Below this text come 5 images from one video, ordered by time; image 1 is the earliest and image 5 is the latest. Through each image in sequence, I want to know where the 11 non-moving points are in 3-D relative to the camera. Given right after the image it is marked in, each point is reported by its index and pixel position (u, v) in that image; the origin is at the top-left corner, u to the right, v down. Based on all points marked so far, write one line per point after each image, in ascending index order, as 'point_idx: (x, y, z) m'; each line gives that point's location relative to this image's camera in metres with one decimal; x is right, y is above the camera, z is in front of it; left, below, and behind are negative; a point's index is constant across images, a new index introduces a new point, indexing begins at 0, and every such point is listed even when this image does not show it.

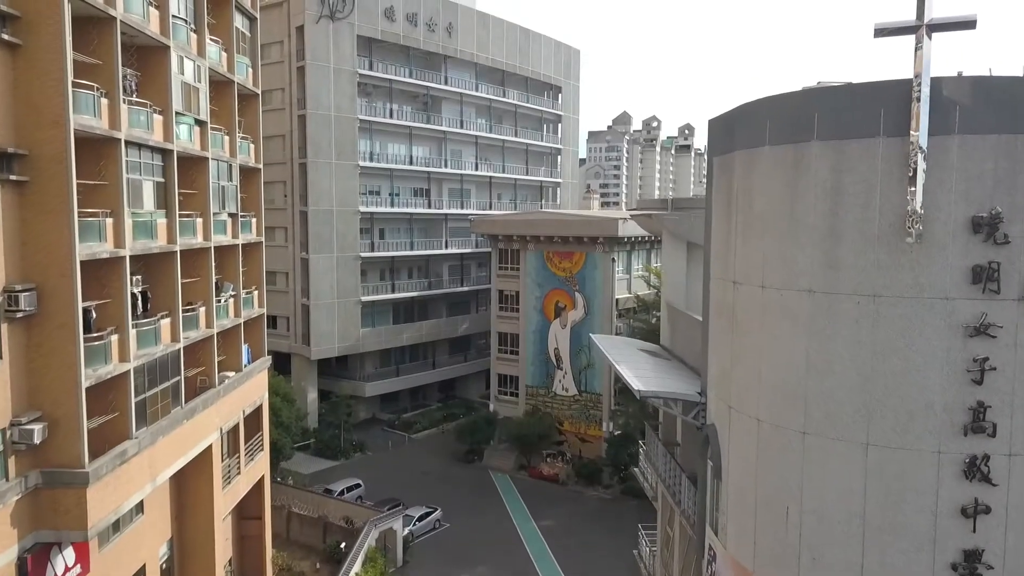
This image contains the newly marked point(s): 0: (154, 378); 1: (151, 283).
0: (-7.4, -1.9, +16.6) m
1: (-7.8, +0.1, +17.5) m
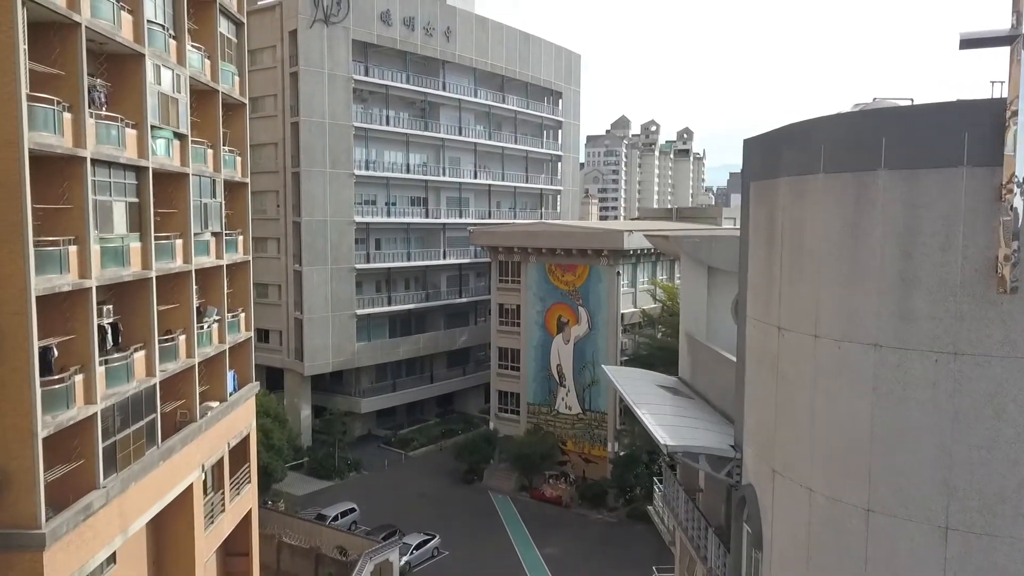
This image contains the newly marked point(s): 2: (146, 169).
0: (-7.3, -2.5, +15.1) m
1: (-7.7, -0.5, +16.0) m
2: (-7.2, +2.3, +15.8) m
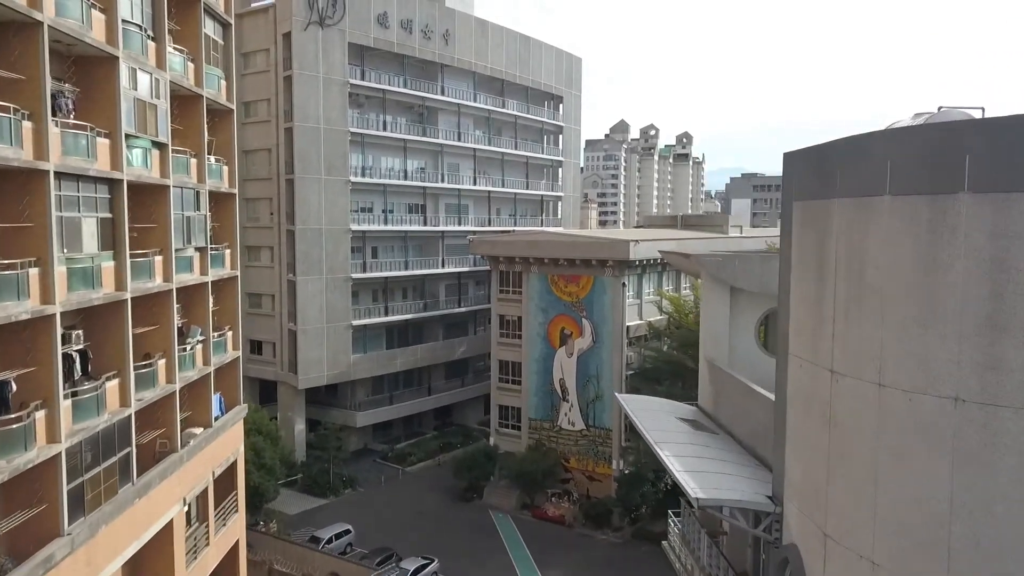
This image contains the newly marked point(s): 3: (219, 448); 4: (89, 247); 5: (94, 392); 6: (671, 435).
0: (-7.1, -2.9, +13.8) m
1: (-7.6, -0.9, +14.7) m
2: (-7.0, +1.9, +14.5) m
3: (-7.2, -4.0, +19.9) m
4: (-7.2, +0.7, +13.8) m
5: (-7.1, -1.8, +13.7) m
6: (+2.6, -2.4, +13.3) m
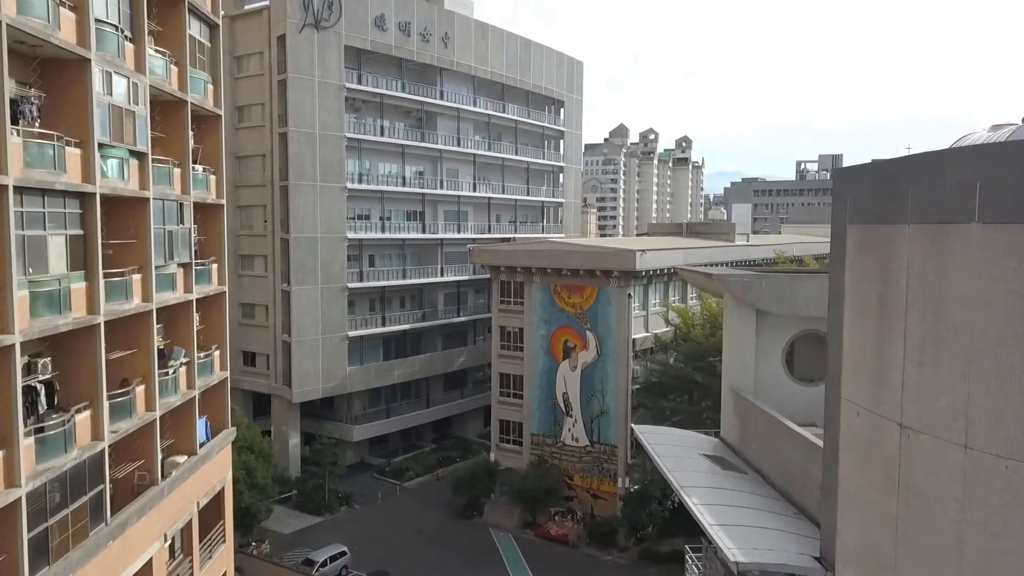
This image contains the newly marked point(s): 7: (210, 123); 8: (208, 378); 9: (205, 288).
0: (-7.0, -3.2, +12.6) m
1: (-7.5, -1.3, +13.5) m
2: (-6.9, +1.5, +13.3) m
3: (-7.1, -4.4, +18.7) m
4: (-7.1, +0.3, +12.5) m
5: (-7.0, -2.1, +12.5) m
6: (+2.7, -2.8, +12.1) m
7: (-7.4, +4.1, +19.8) m
8: (-7.2, -2.1, +19.1) m
9: (-7.2, 0.0, +18.9) m
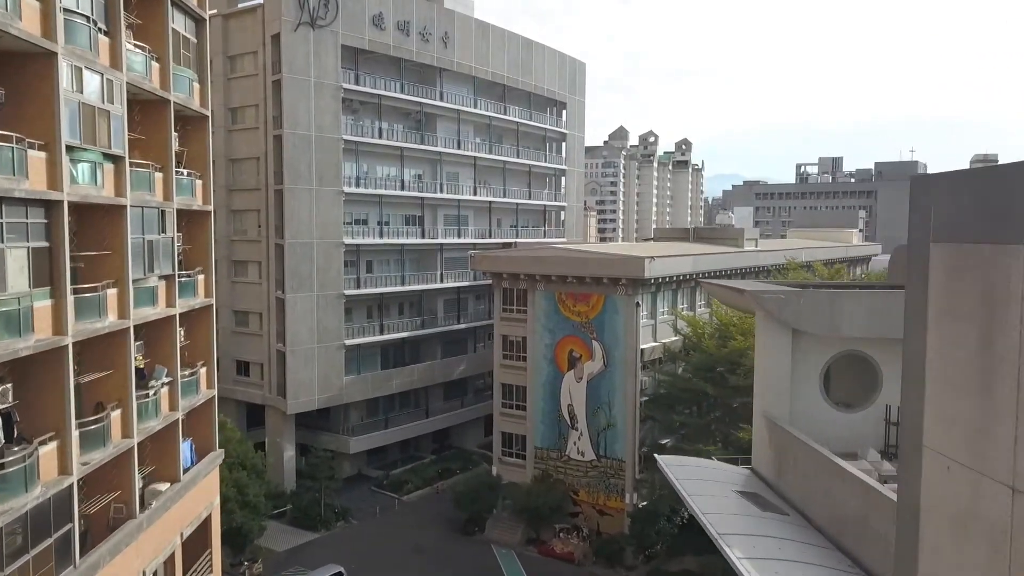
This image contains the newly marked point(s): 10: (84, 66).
0: (-6.8, -3.5, +11.3) m
1: (-7.3, -1.6, +12.2) m
2: (-6.7, +1.2, +12.0) m
3: (-7.0, -4.7, +17.4) m
4: (-6.9, 0.0, +11.2) m
5: (-6.8, -2.4, +11.2) m
6: (+2.9, -3.1, +10.8) m
7: (-7.2, +3.8, +18.5) m
8: (-7.0, -2.4, +17.8) m
9: (-7.0, -0.3, +17.6) m
10: (-6.8, +3.5, +12.8) m
